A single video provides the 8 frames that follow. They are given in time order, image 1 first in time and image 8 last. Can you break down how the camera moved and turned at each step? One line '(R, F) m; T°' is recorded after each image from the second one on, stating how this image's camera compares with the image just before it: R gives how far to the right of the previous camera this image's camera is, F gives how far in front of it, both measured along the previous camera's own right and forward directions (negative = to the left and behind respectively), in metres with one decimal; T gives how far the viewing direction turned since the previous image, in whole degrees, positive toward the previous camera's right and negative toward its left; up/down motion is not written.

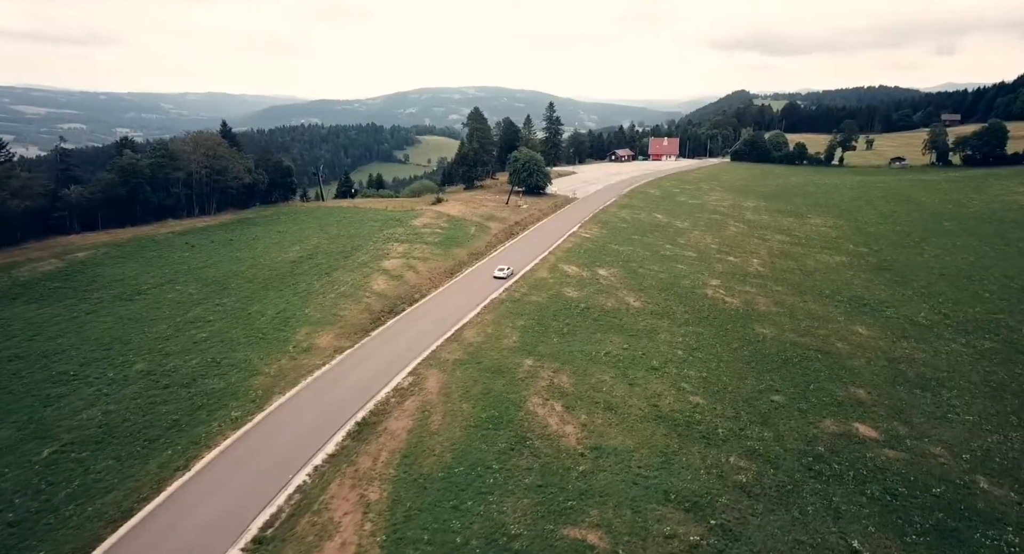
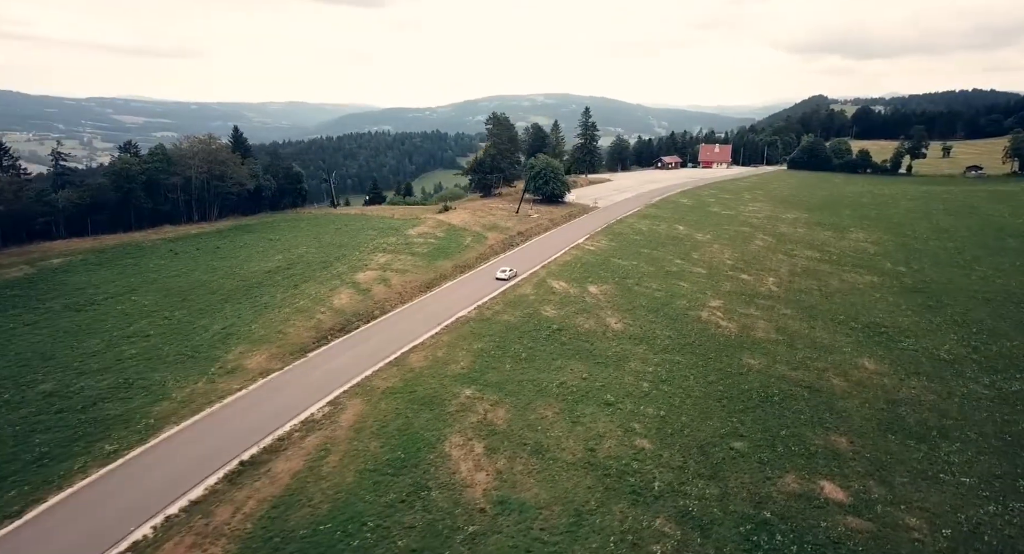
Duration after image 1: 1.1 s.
(+3.1, +1.5) m; -4°
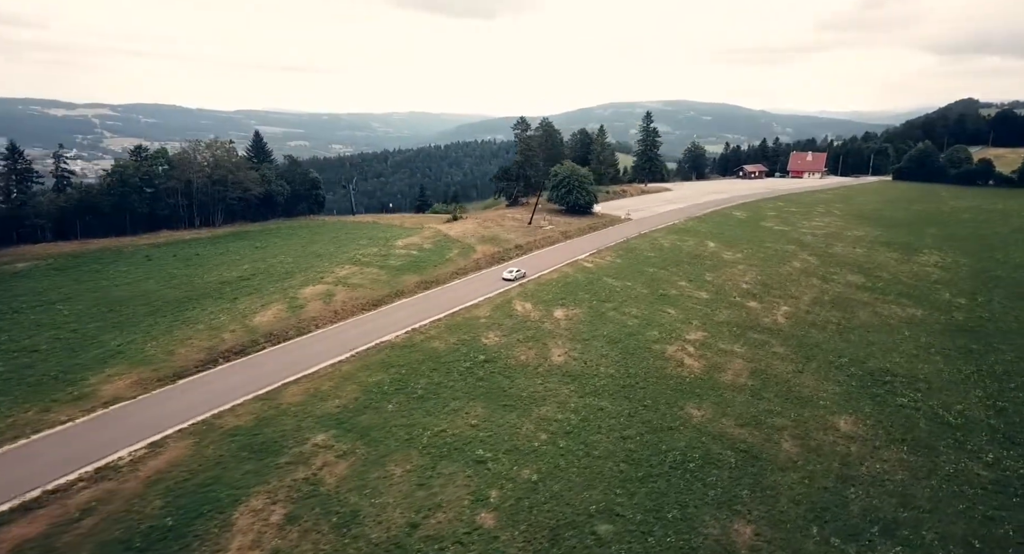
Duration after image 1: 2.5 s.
(+5.8, +2.5) m; -6°
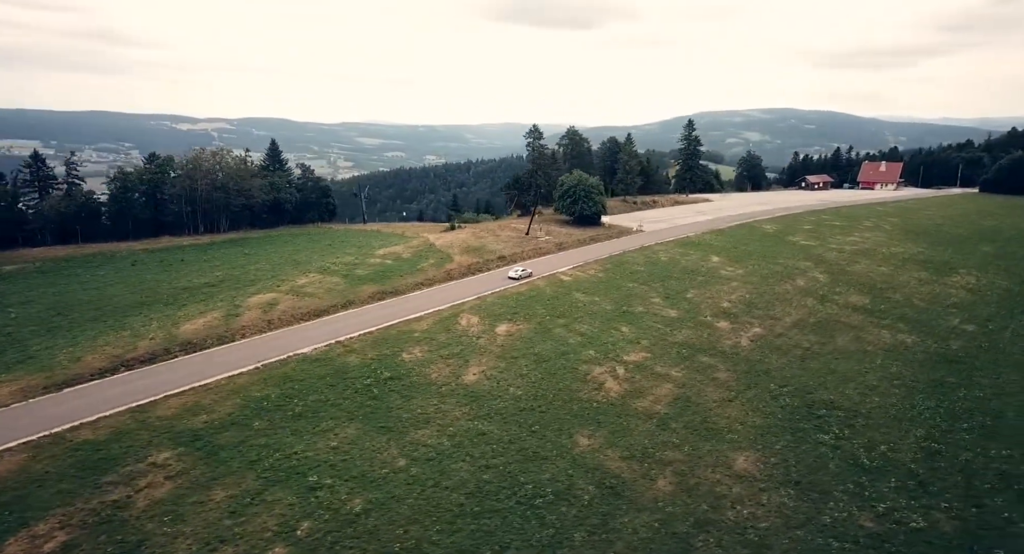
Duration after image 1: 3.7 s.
(+5.9, +0.6) m; -5°
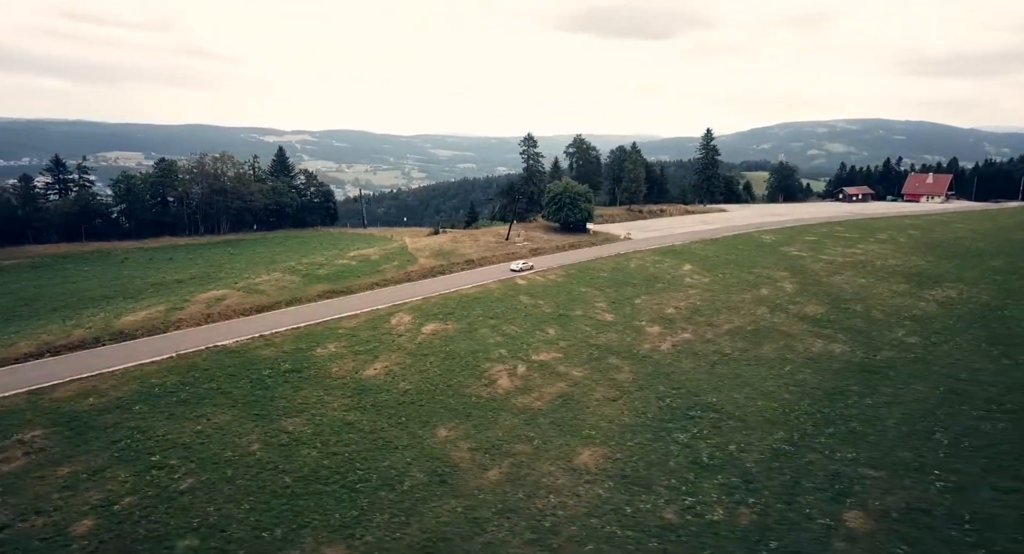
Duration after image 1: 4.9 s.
(+6.1, -0.9) m; -3°
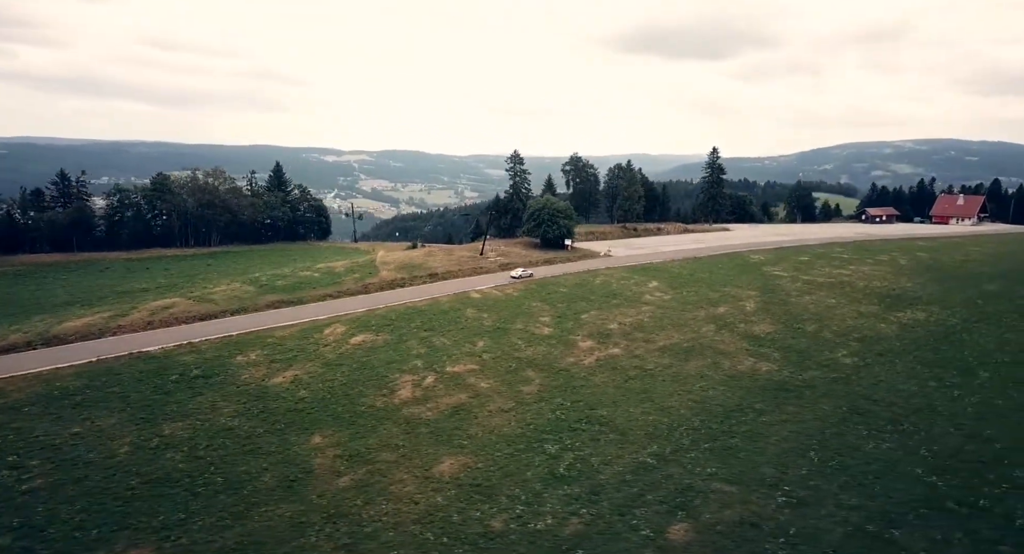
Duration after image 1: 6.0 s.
(+5.5, -0.6) m; -1°
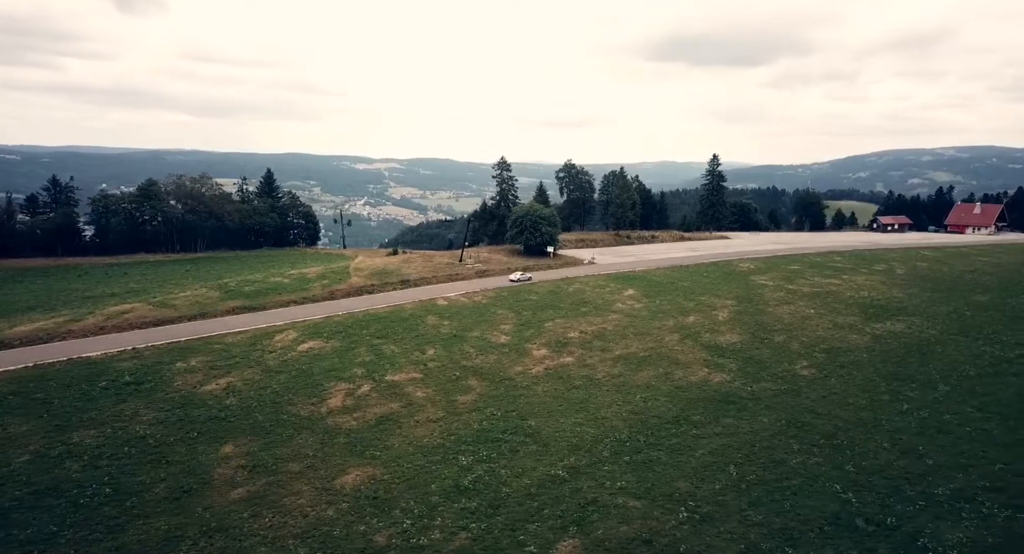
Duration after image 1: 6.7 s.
(+3.6, +0.2) m; -1°
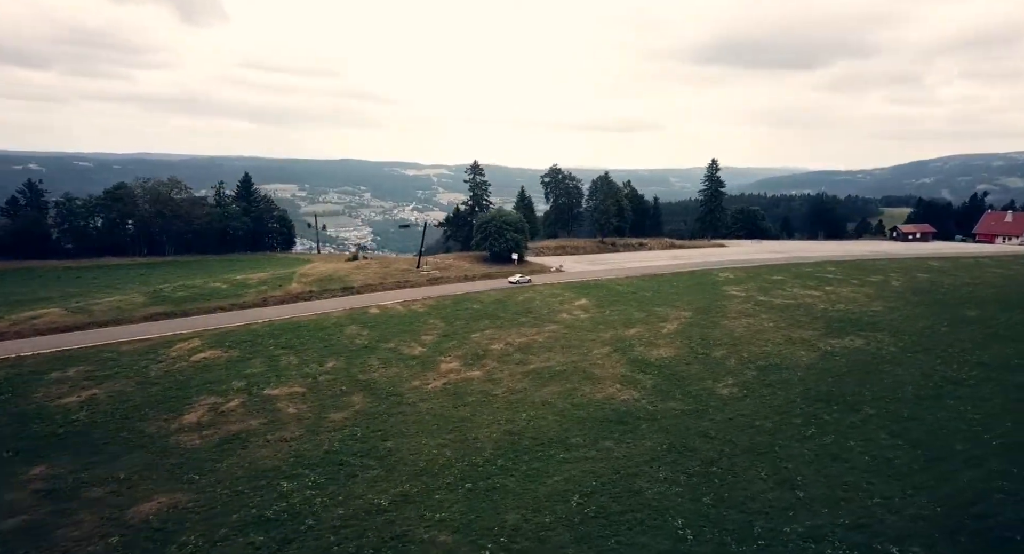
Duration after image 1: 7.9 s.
(+6.6, +1.2) m; -1°
